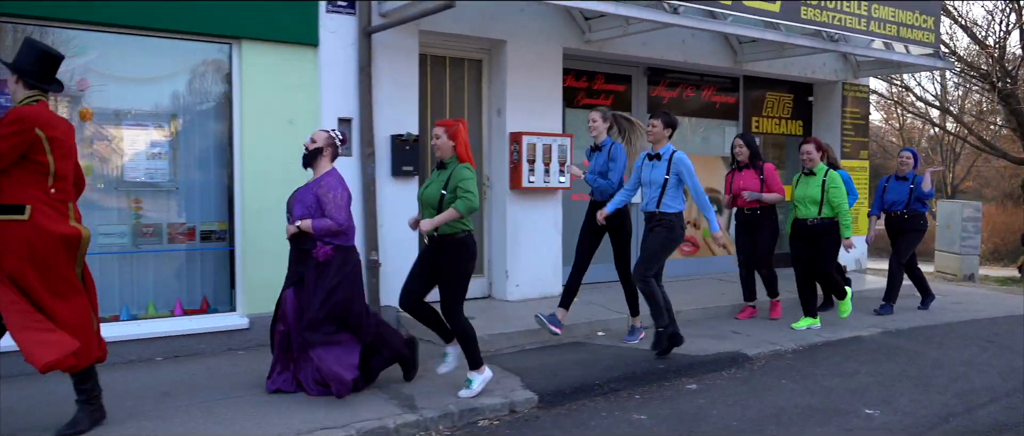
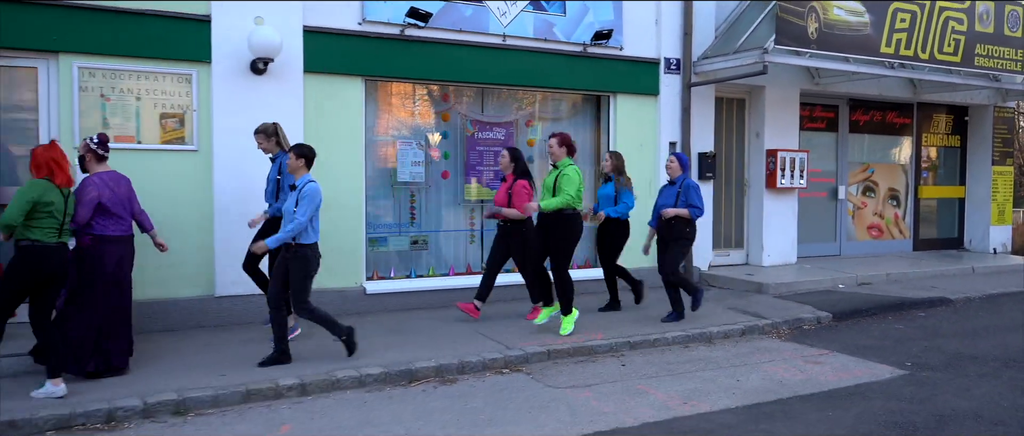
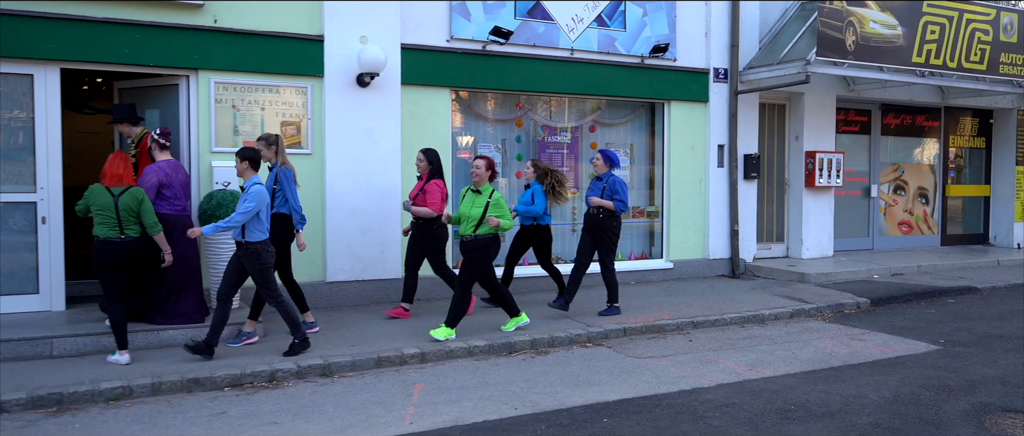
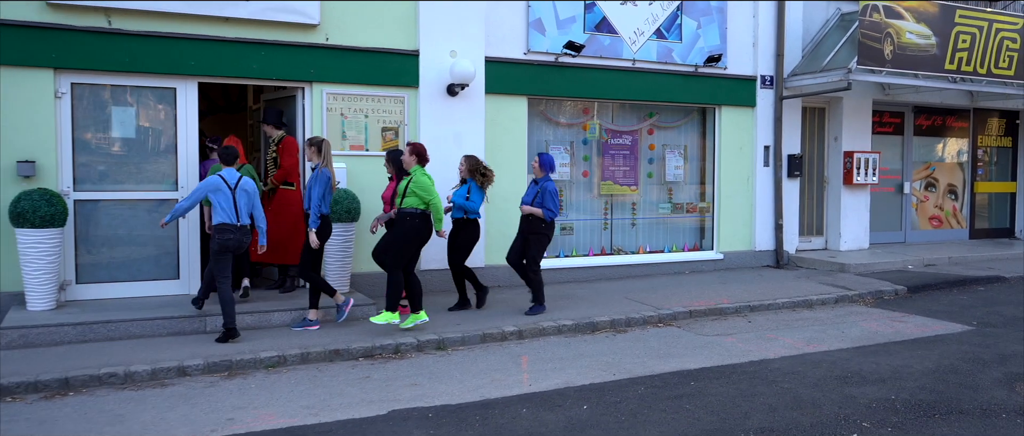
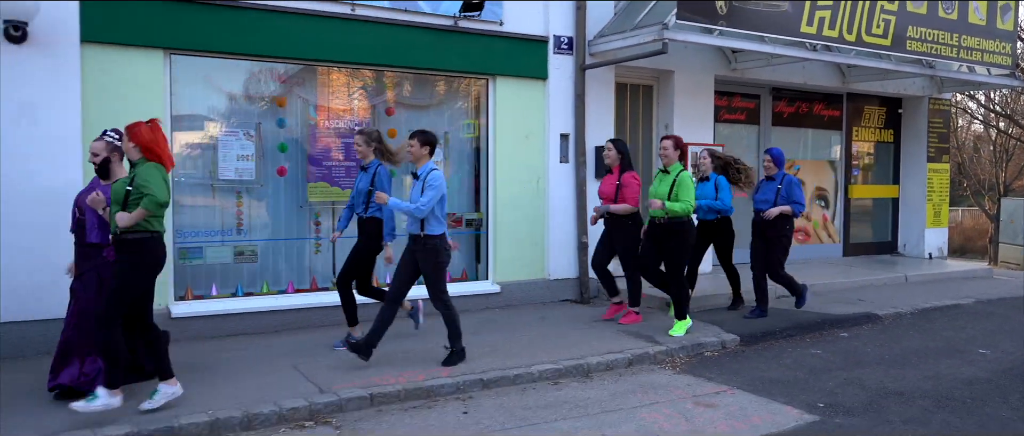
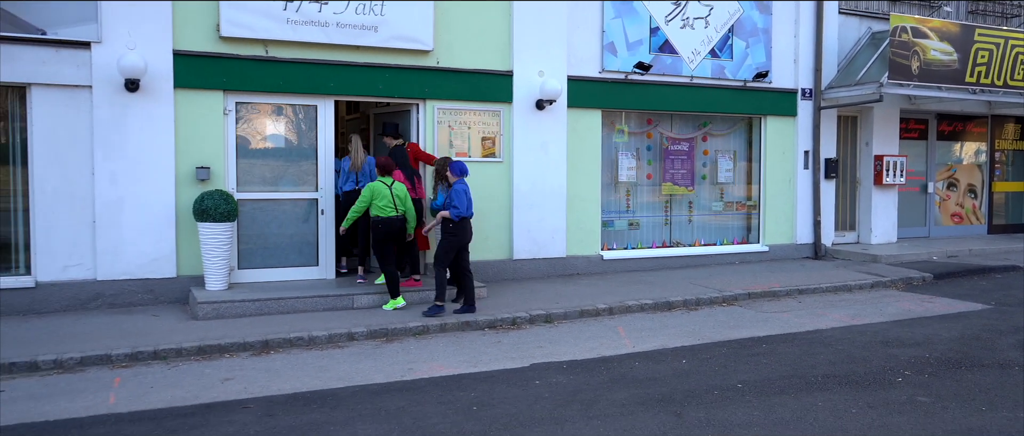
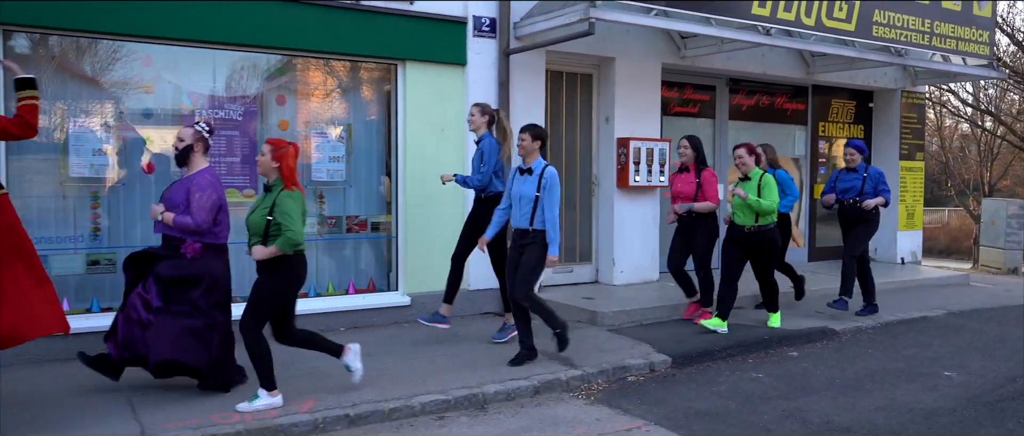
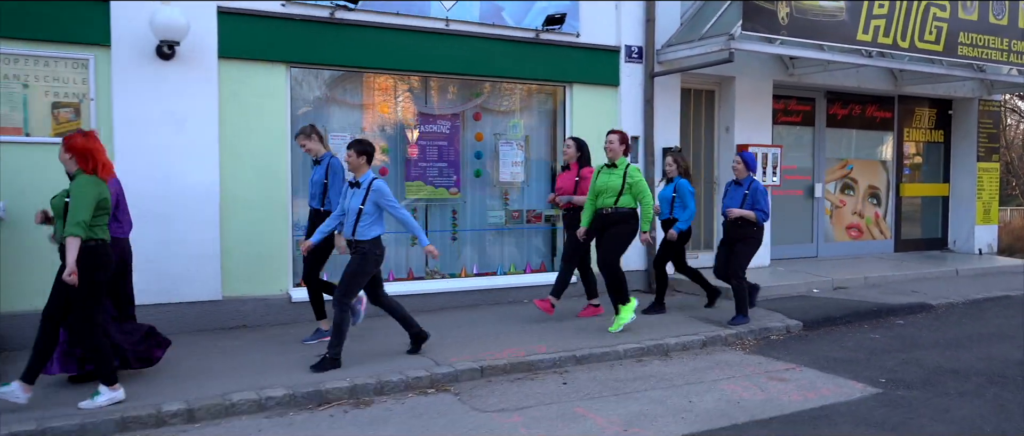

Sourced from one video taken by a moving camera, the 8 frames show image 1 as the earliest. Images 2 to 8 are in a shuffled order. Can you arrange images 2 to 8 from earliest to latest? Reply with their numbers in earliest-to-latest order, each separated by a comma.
7, 5, 8, 2, 3, 4, 6
